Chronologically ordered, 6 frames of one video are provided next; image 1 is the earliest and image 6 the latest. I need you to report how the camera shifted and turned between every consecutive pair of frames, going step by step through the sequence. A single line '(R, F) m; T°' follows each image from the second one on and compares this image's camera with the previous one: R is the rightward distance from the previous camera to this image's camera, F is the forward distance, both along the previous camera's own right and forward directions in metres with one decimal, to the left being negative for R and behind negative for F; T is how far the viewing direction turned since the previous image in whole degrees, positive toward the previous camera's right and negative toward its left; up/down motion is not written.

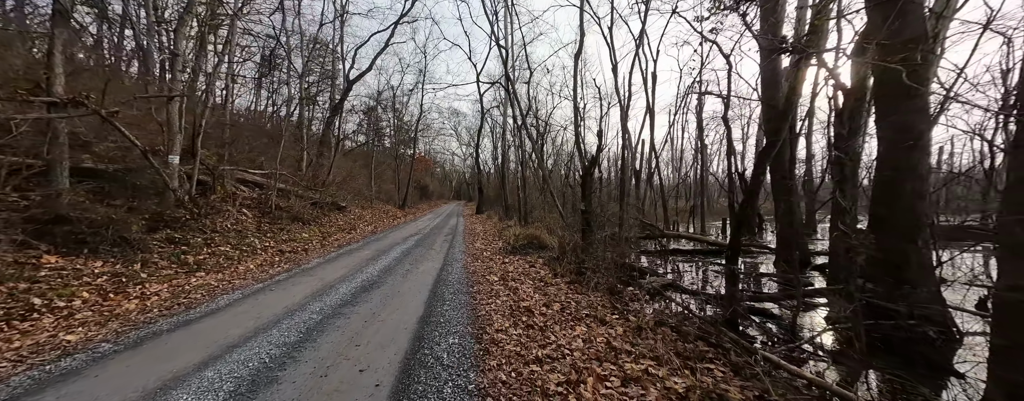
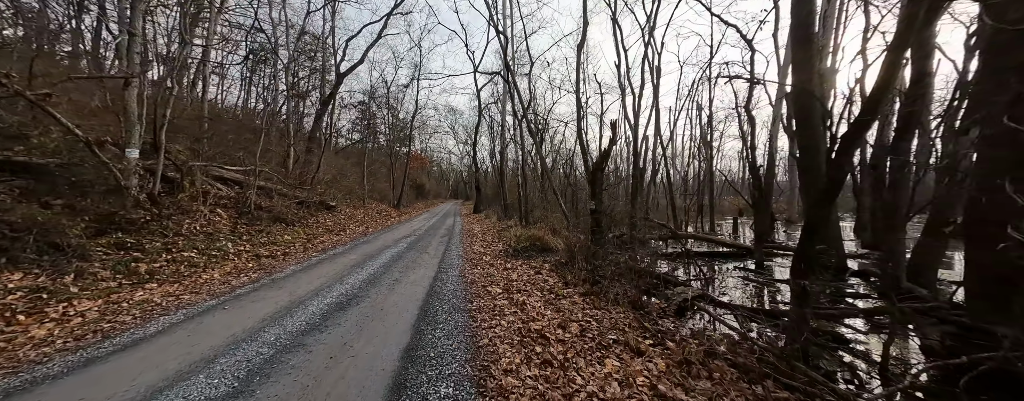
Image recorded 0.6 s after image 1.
(-0.1, +0.9) m; +1°
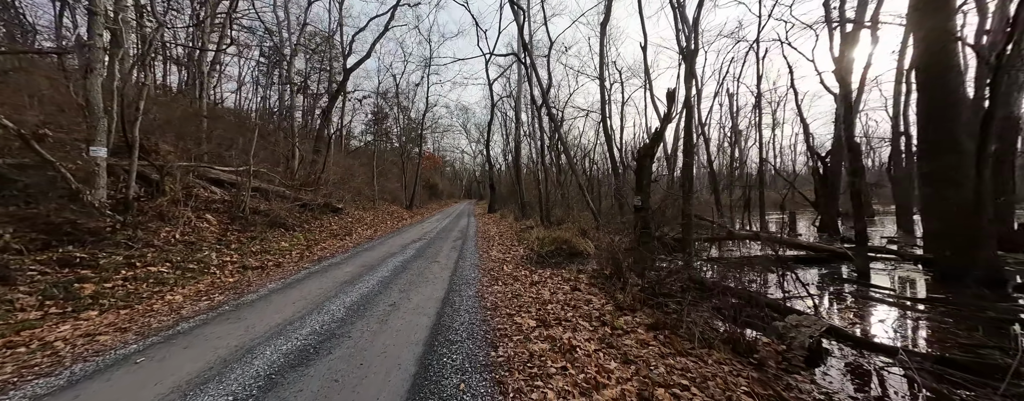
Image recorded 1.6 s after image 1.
(-0.3, +1.5) m; -3°
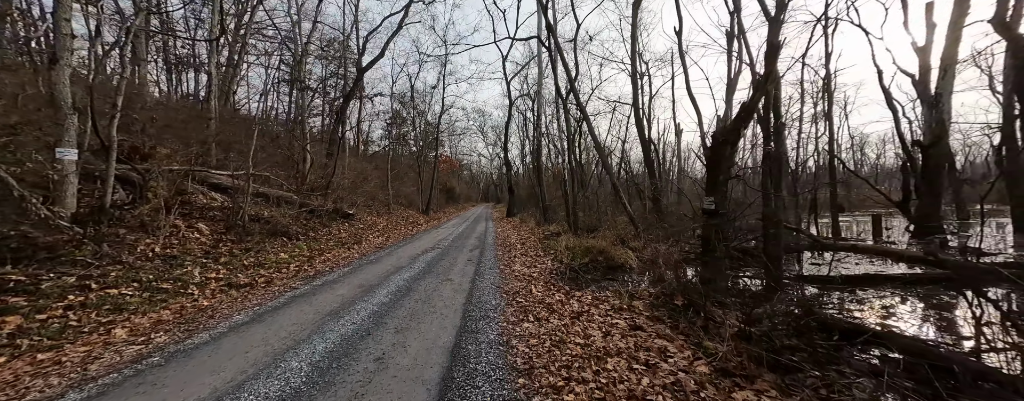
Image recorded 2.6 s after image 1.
(-0.2, +1.4) m; -3°
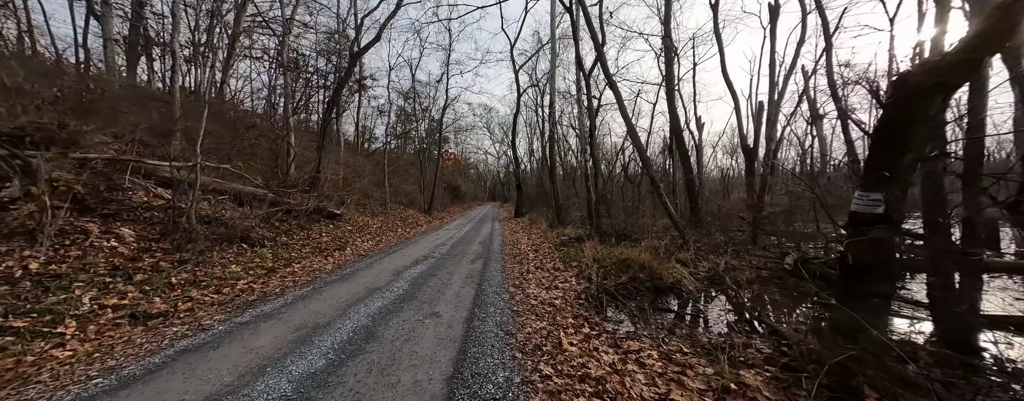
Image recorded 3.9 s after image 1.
(-0.1, +2.0) m; -1°
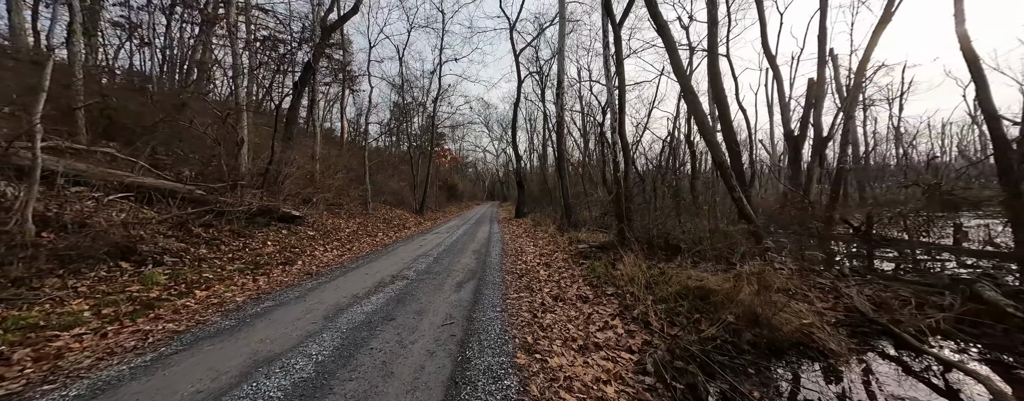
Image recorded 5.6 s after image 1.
(-0.1, +2.6) m; 0°
